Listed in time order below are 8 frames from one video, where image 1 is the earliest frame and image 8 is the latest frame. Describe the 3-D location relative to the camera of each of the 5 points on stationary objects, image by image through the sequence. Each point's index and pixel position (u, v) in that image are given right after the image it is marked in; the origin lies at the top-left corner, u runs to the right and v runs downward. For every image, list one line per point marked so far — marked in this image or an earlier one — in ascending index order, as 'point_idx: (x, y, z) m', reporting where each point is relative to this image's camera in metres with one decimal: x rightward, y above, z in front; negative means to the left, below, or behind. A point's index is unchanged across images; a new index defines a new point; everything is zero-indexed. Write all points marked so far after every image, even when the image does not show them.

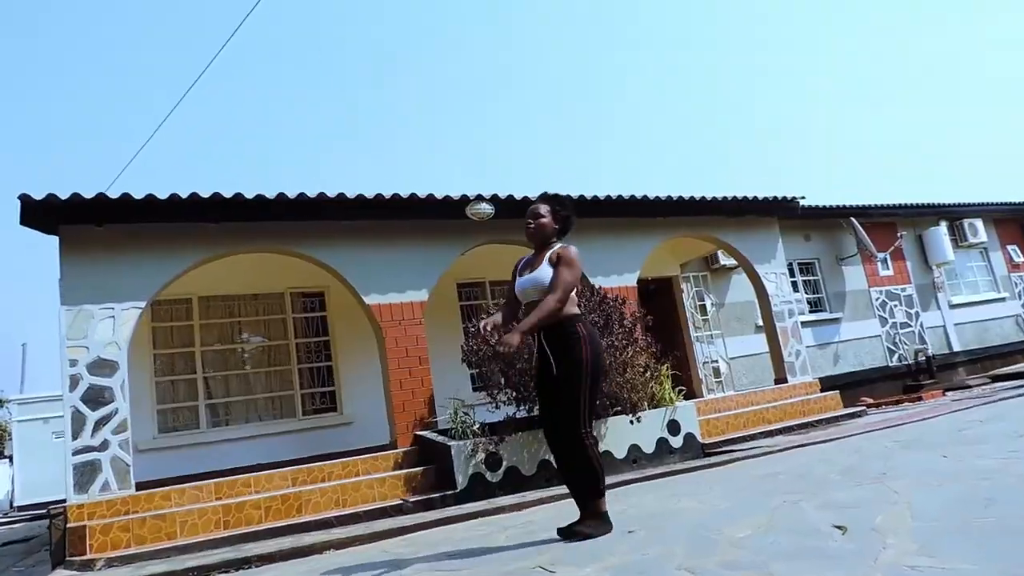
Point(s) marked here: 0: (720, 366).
0: (+3.3, -1.2, +11.0) m
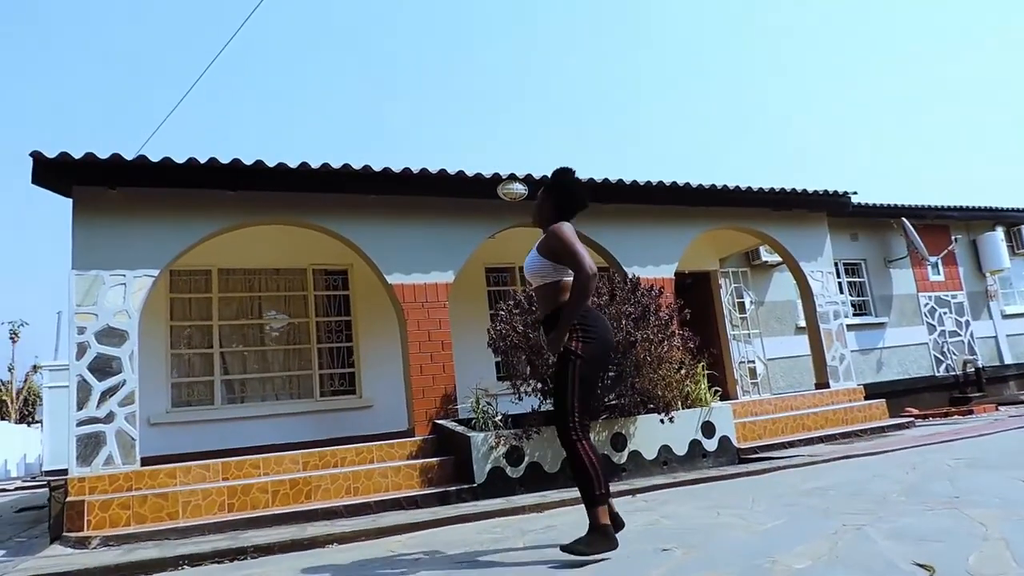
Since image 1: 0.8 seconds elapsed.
0: (+3.7, -1.2, +10.5) m
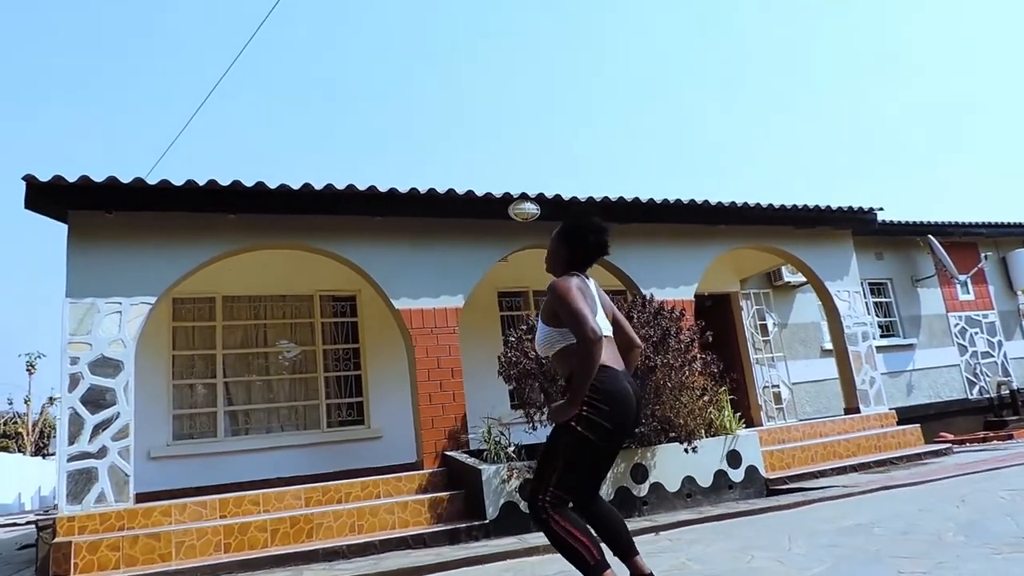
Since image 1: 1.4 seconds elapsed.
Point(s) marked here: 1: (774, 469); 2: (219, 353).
0: (+3.9, -1.5, +10.1) m
1: (+2.7, -1.8, +7.1) m
2: (-3.2, -0.7, +7.5) m
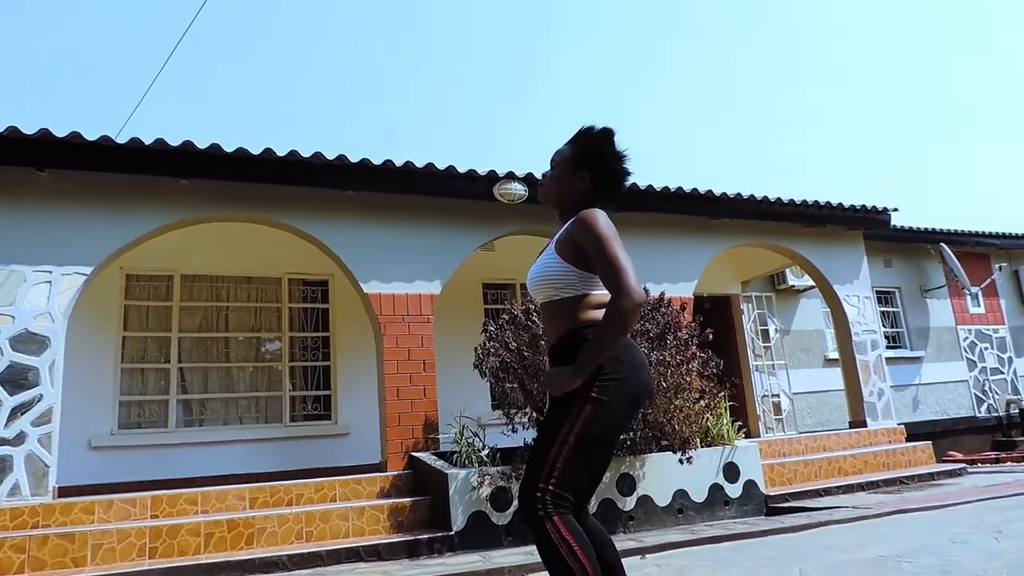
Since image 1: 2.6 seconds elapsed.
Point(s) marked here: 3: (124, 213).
0: (+3.7, -1.6, +9.5) m
1: (+2.4, -1.8, +6.5) m
2: (-3.3, -0.5, +6.9) m
3: (-2.9, +0.6, +5.3) m
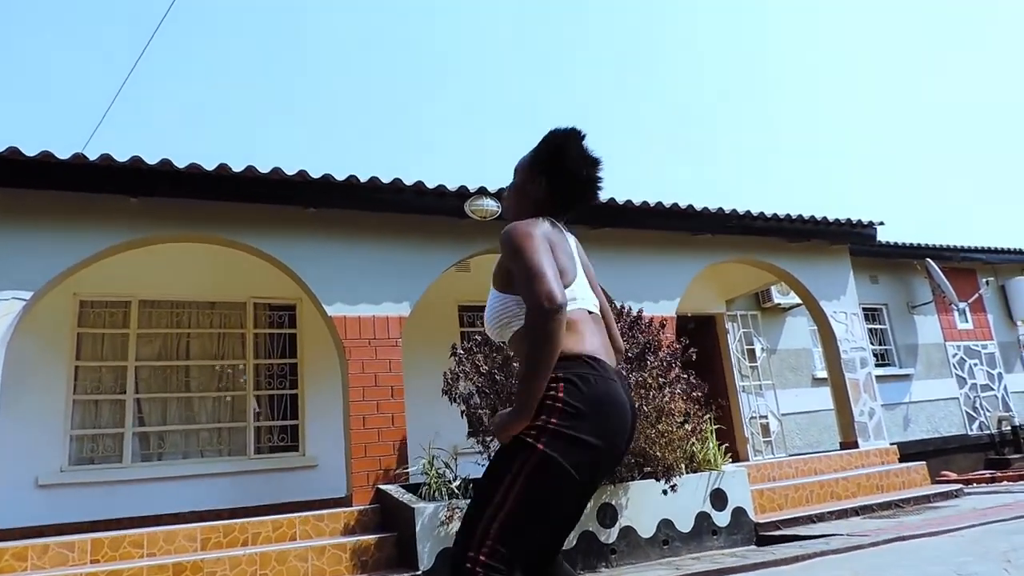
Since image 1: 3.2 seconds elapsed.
0: (+3.4, -1.8, +9.2) m
1: (+2.2, -2.0, +6.2) m
2: (-3.6, -0.7, +6.5) m
3: (-3.2, +0.4, +4.9) m
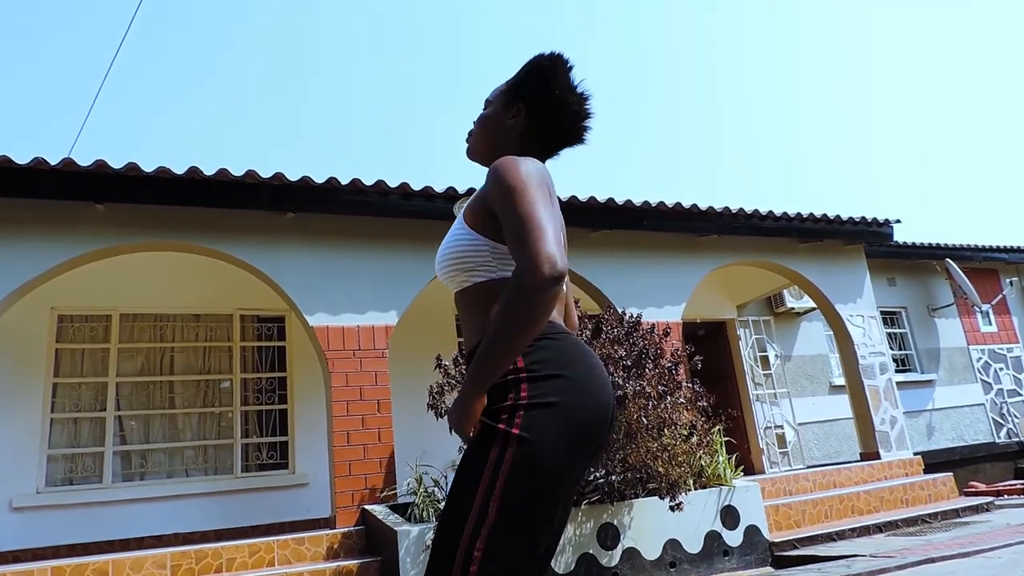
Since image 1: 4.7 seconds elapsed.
0: (+3.5, -1.8, +8.8) m
1: (+2.2, -2.0, +5.8) m
2: (-3.6, -0.8, +6.3) m
3: (-3.2, +0.3, +4.7) m
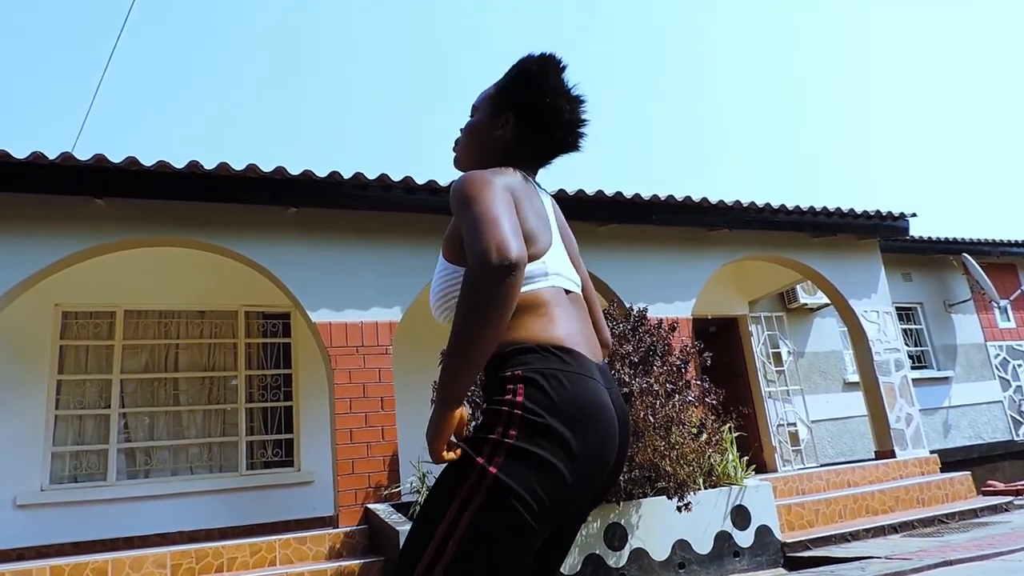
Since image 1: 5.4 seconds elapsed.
0: (+3.6, -1.8, +8.6) m
1: (+2.3, -2.0, +5.6) m
2: (-3.5, -0.8, +6.2) m
3: (-3.2, +0.3, +4.6) m
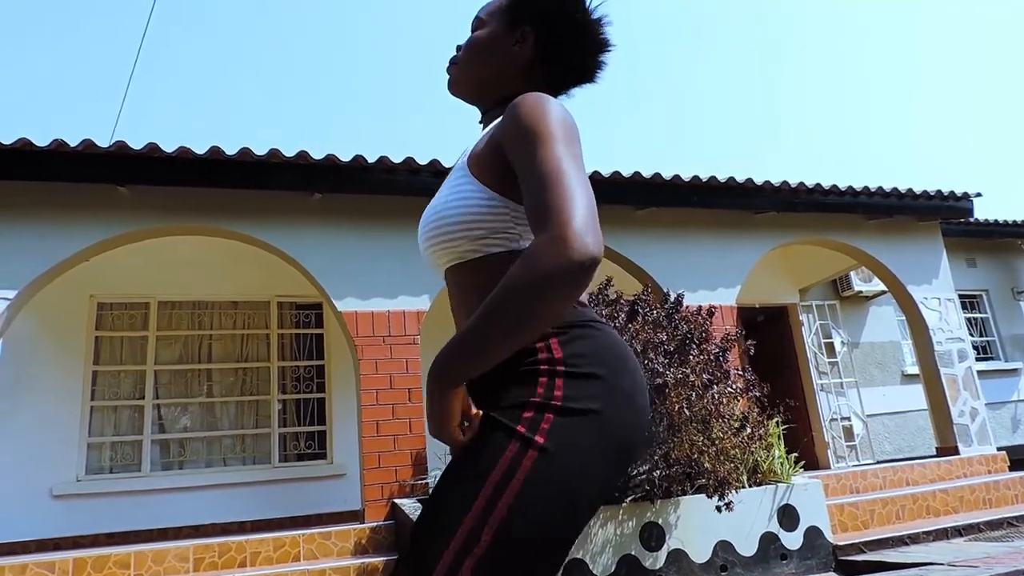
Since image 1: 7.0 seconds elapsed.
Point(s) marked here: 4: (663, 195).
0: (+4.0, -1.6, +8.2) m
1: (+2.5, -1.8, +5.3) m
2: (-3.2, -0.7, +6.2) m
3: (-3.0, +0.4, +4.6) m
4: (+1.3, +0.8, +6.0) m
